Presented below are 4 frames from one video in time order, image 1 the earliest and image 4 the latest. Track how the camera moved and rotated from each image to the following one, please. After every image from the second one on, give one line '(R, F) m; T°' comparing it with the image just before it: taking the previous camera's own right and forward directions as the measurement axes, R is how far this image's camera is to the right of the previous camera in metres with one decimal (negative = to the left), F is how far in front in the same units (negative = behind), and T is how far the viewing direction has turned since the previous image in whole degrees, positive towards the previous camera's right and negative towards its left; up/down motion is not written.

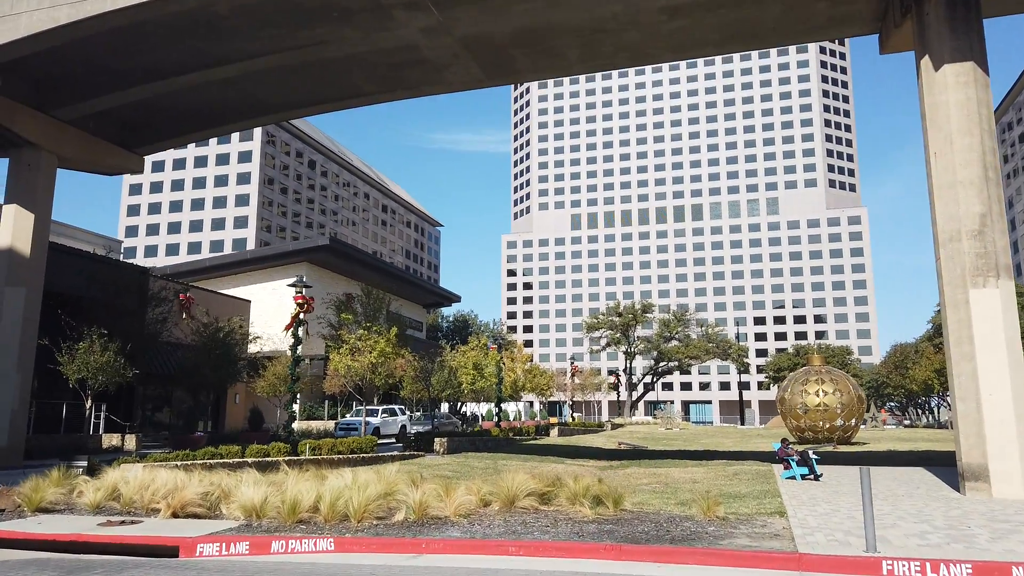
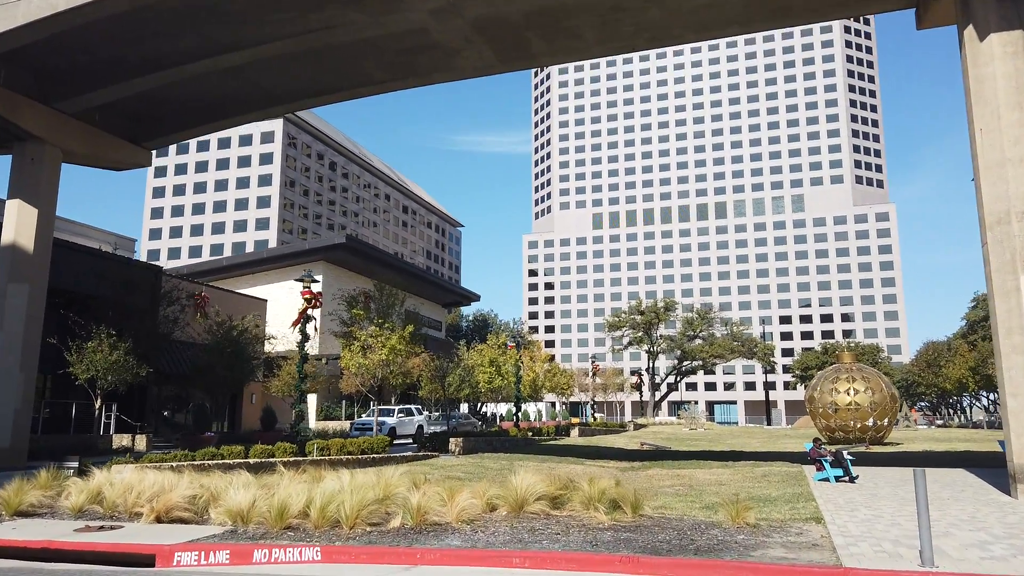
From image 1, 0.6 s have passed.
(+0.2, +0.9) m; -2°
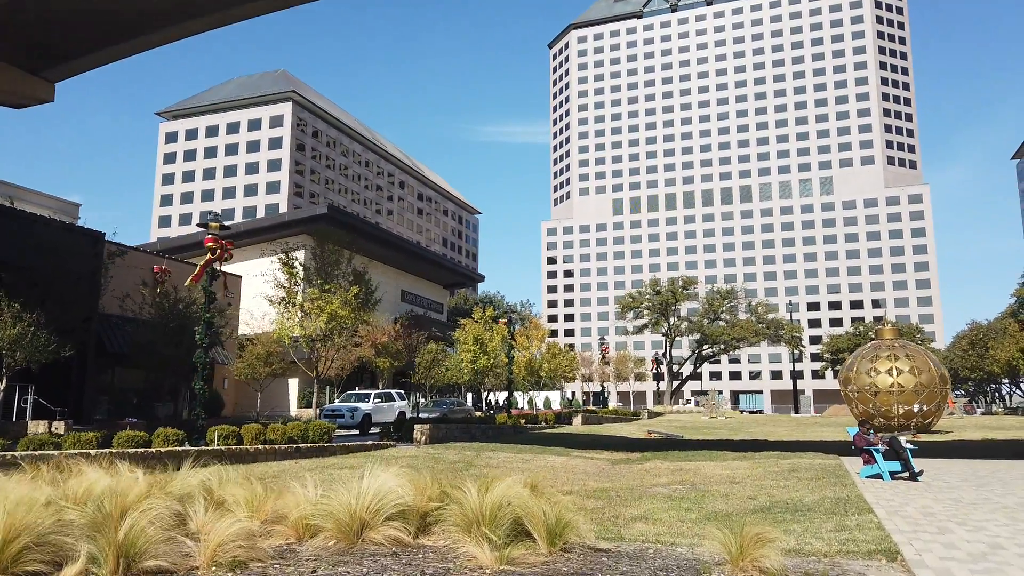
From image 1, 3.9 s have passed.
(+1.5, +4.6) m; -2°
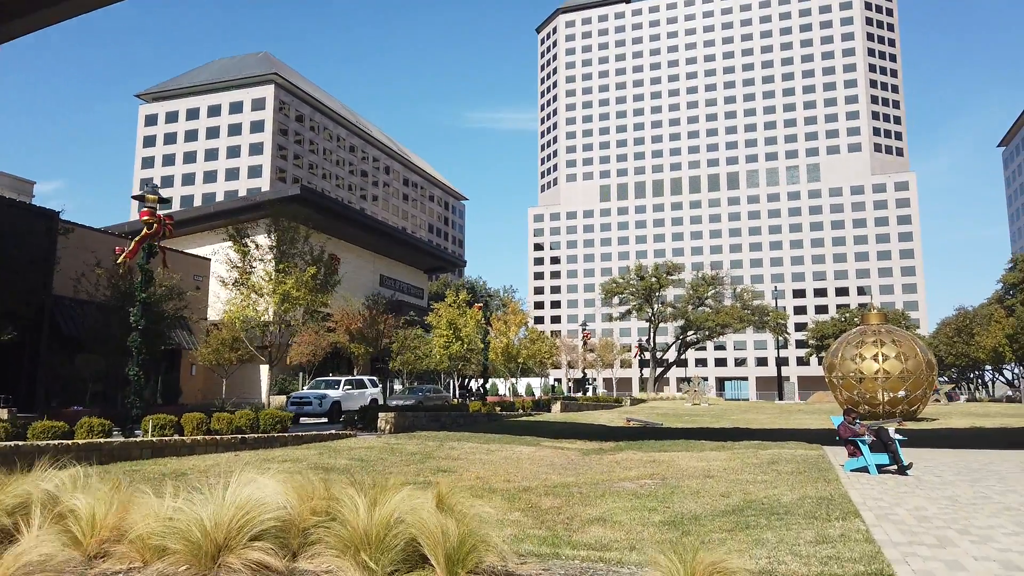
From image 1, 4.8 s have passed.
(+0.6, +1.2) m; +1°
